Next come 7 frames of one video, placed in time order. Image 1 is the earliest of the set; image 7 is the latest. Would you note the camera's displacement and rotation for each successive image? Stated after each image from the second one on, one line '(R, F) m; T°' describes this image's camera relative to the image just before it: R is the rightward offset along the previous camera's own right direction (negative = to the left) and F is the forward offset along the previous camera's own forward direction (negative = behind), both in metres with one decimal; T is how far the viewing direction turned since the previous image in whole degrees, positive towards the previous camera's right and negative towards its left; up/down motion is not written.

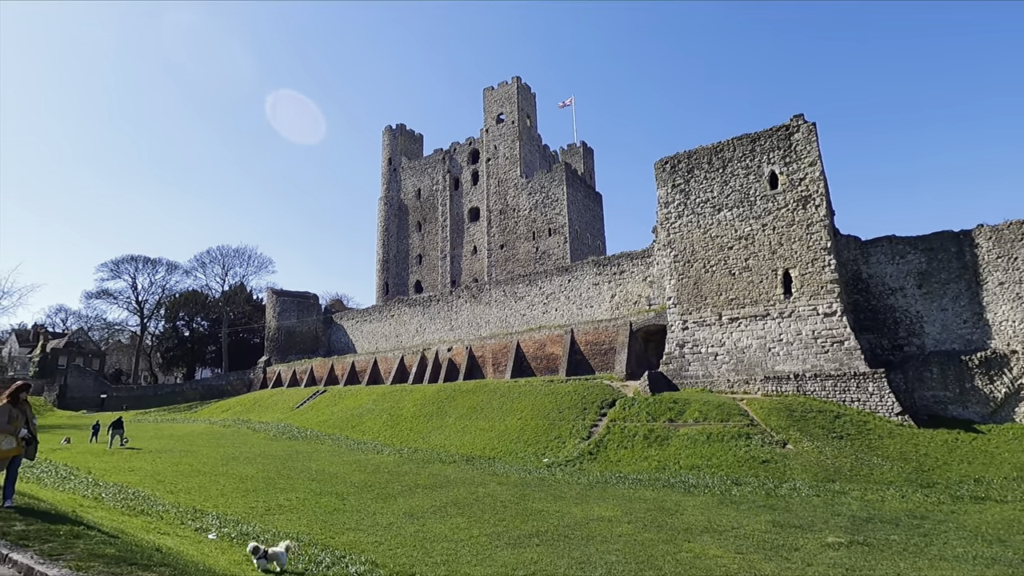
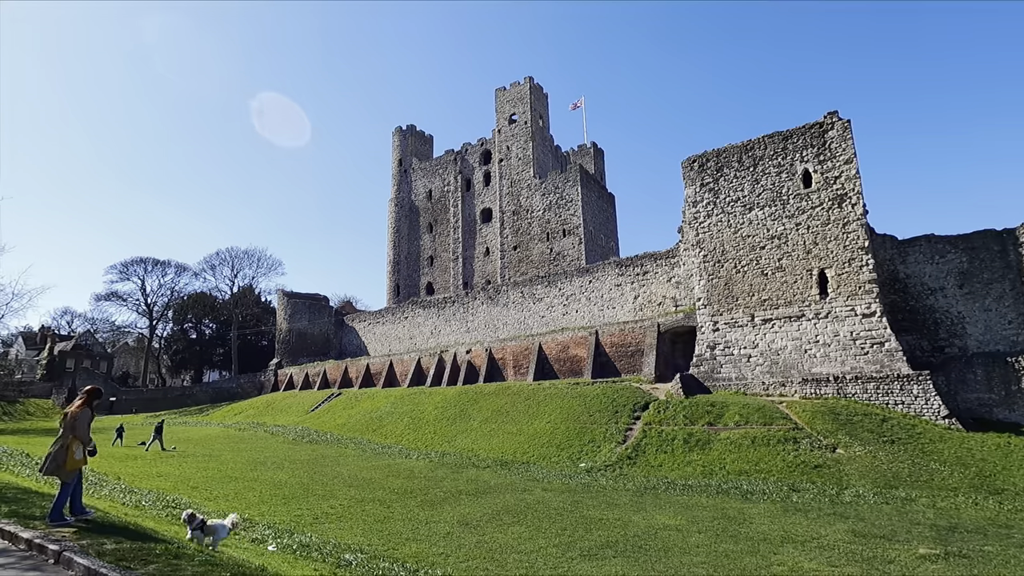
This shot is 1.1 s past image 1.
(-1.0, +0.4) m; 0°
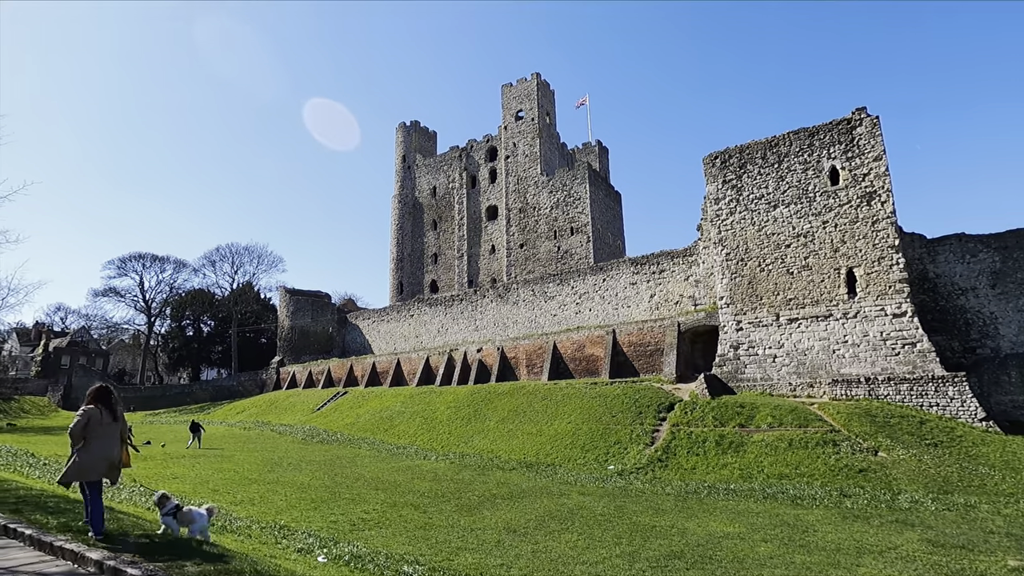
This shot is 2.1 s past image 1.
(-0.9, +0.5) m; +1°
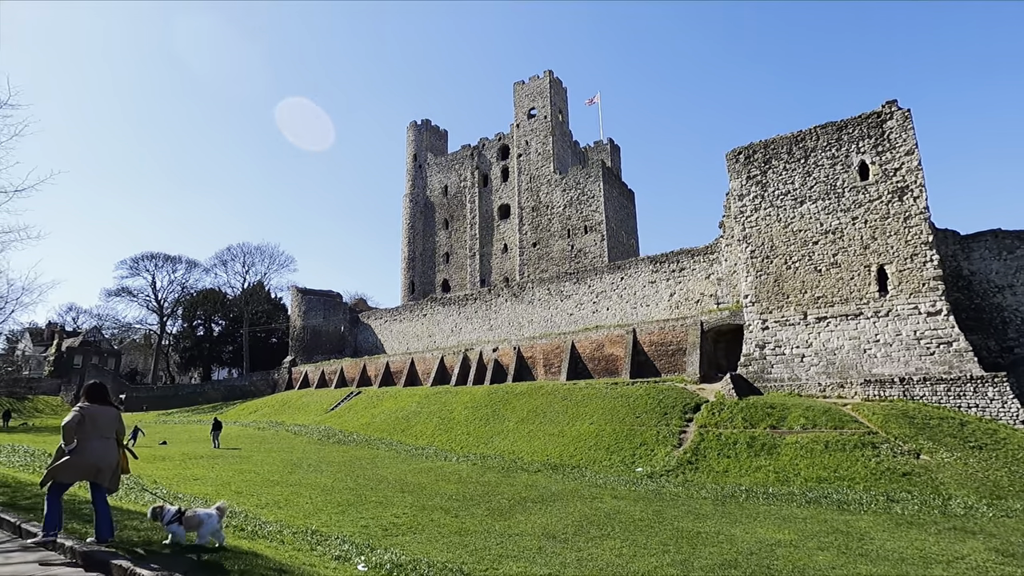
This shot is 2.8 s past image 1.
(-0.5, +0.4) m; -1°
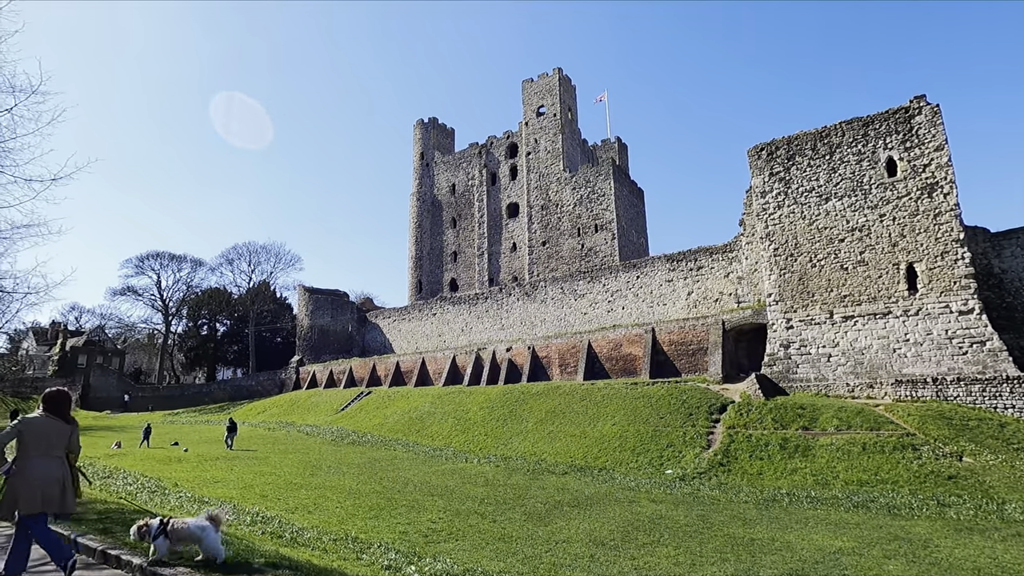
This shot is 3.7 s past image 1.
(-0.7, +0.4) m; 0°
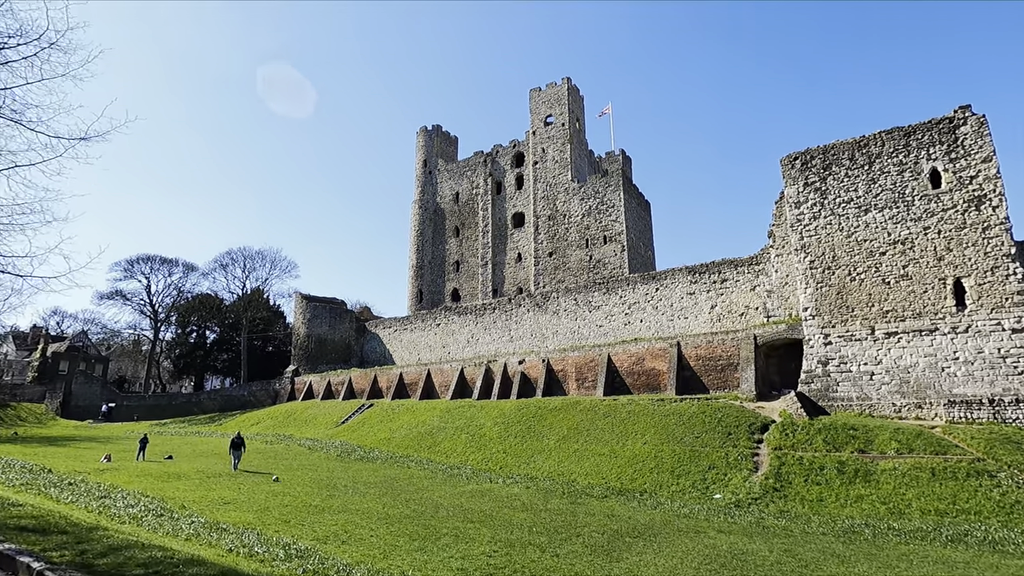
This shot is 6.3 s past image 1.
(-1.2, +1.1) m; +1°
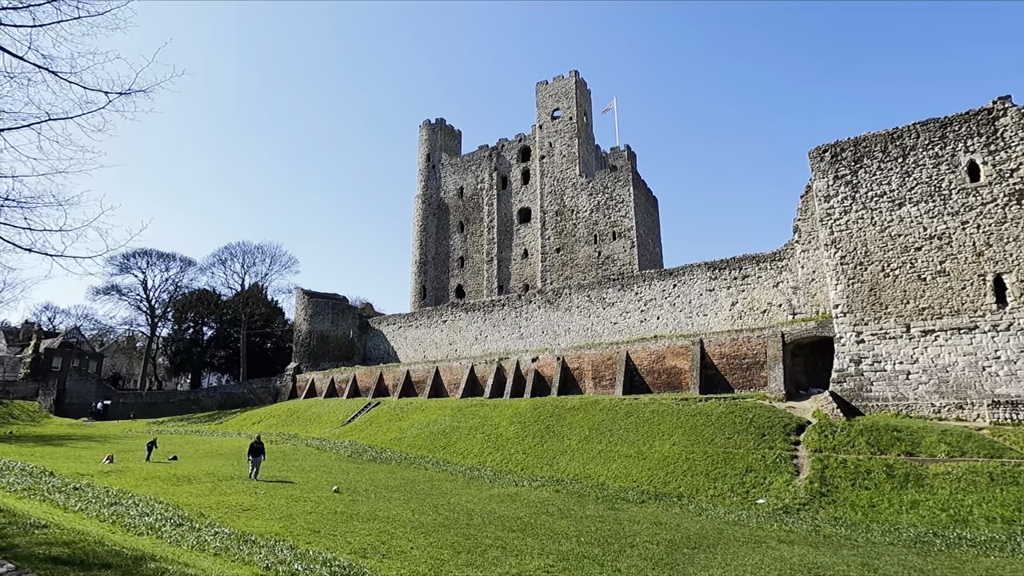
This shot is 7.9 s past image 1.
(-0.9, +0.7) m; +1°
